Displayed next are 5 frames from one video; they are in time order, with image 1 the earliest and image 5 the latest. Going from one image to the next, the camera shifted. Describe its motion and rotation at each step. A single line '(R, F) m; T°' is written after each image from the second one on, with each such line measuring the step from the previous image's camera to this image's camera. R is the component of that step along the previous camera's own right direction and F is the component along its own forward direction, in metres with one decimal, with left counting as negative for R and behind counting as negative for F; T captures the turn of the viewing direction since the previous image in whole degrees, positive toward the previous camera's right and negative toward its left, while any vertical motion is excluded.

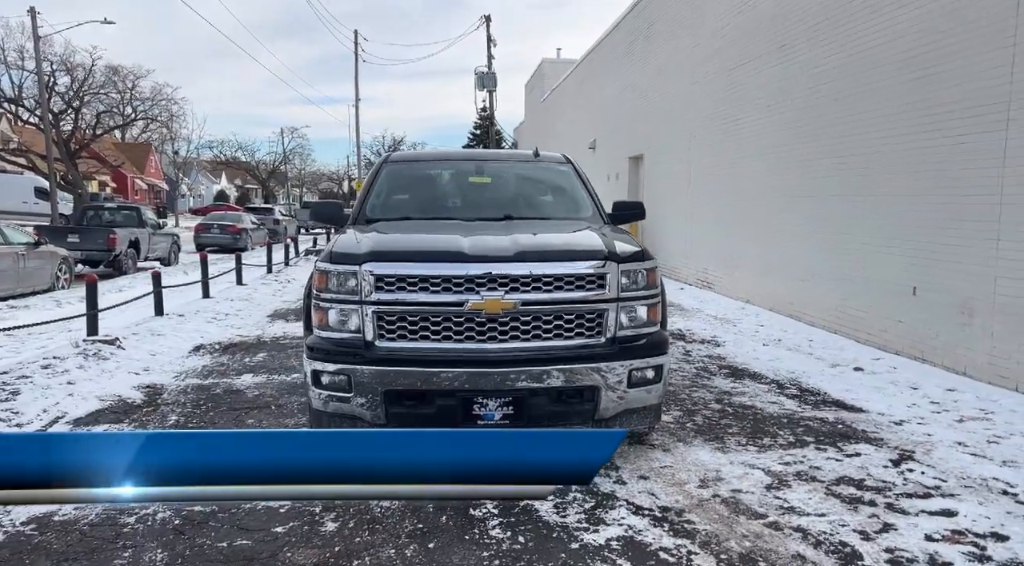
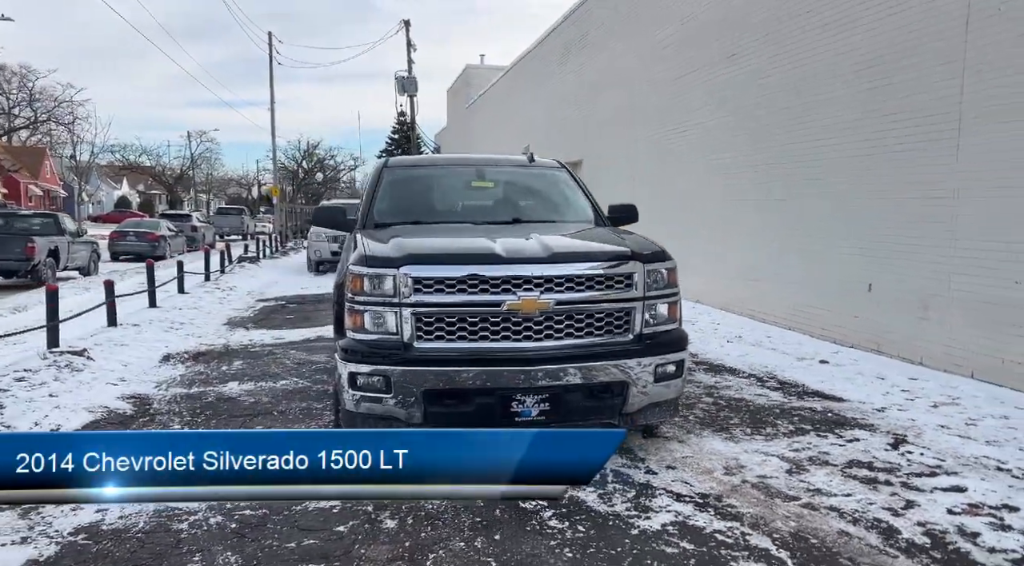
(-0.5, -0.1) m; +5°
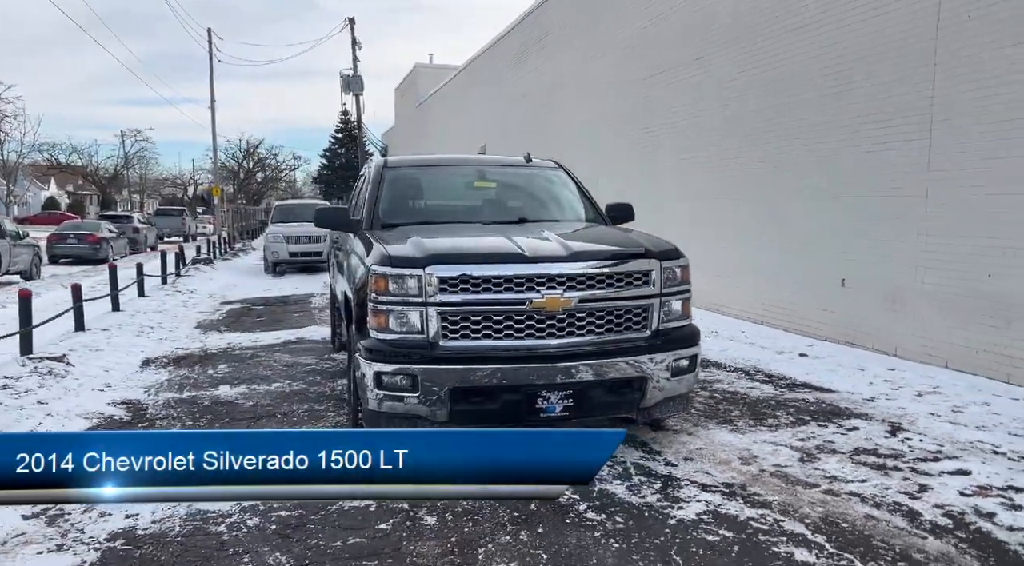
(-0.4, 0.0) m; +4°
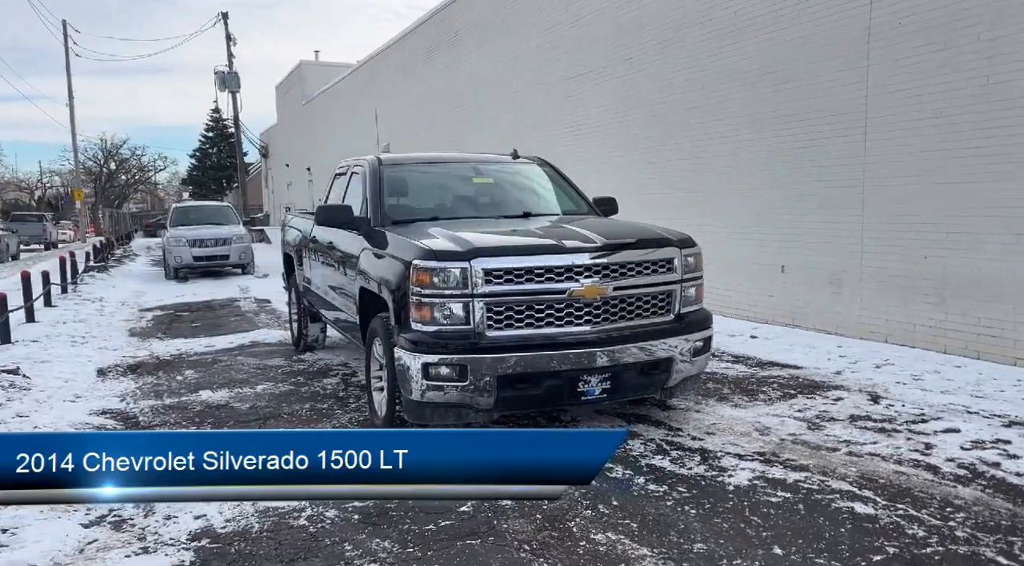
(-0.8, -0.1) m; +8°
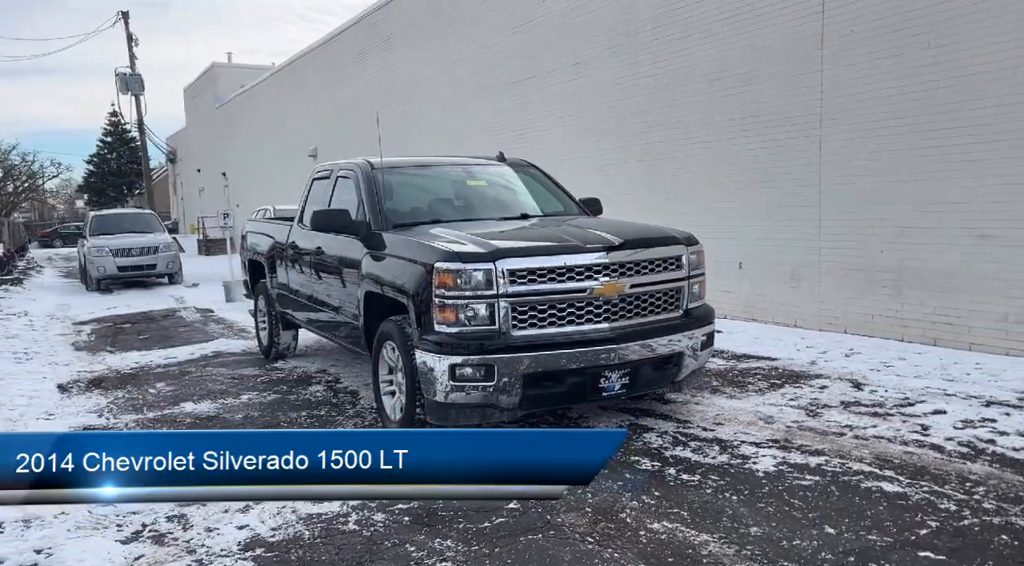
(-0.5, 0.0) m; +5°
